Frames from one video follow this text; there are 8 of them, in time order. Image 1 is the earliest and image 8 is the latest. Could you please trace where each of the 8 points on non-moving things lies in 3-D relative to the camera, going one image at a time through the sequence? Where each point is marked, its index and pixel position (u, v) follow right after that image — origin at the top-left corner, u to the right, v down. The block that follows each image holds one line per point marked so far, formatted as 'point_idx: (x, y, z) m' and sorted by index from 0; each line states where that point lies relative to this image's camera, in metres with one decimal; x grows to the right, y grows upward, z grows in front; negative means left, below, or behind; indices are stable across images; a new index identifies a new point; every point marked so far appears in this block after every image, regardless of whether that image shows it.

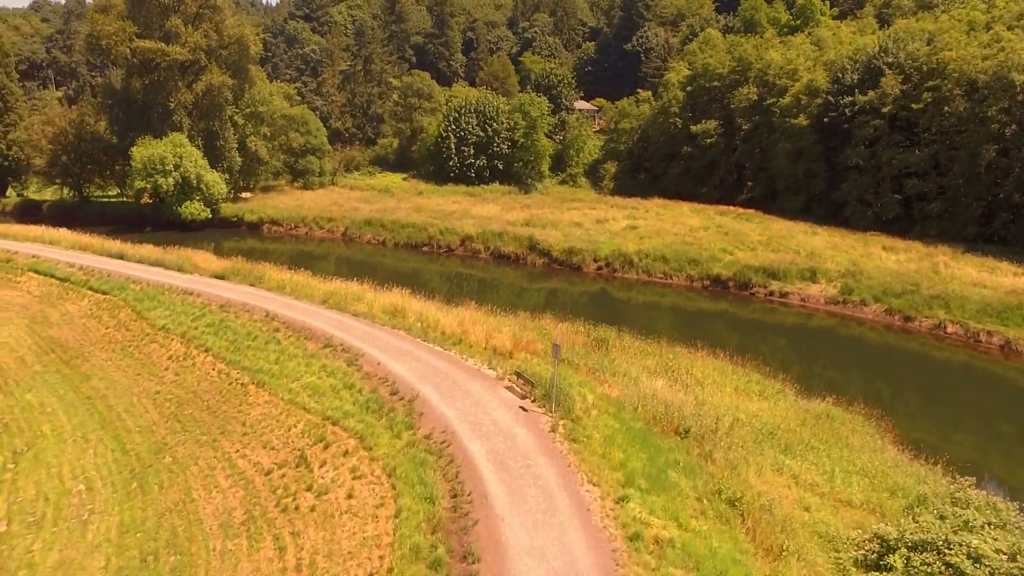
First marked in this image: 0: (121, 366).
0: (-8.7, -1.7, +17.6) m
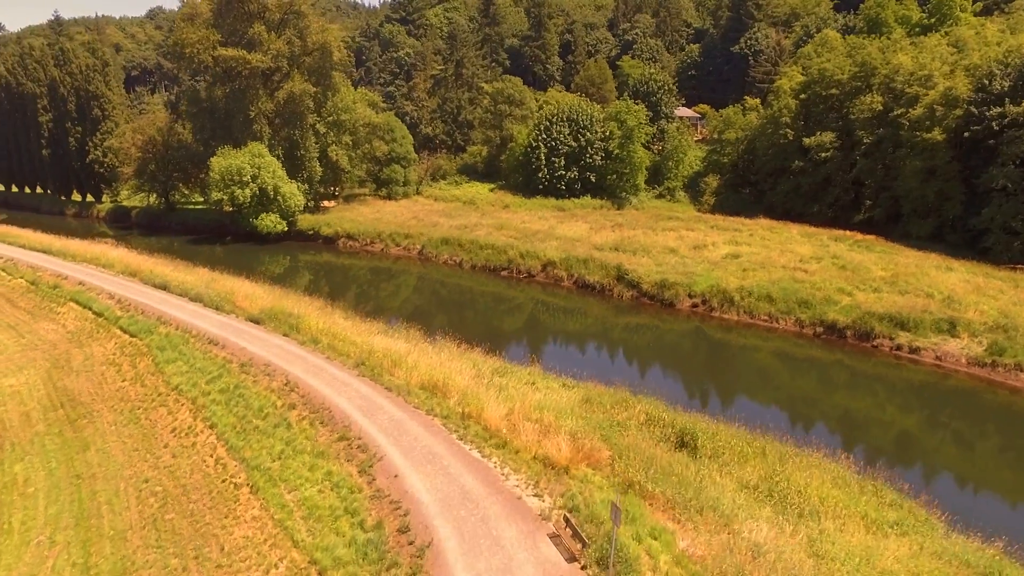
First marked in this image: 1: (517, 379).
0: (-7.5, -2.8, +15.2) m
1: (+0.1, -2.0, +17.1) m
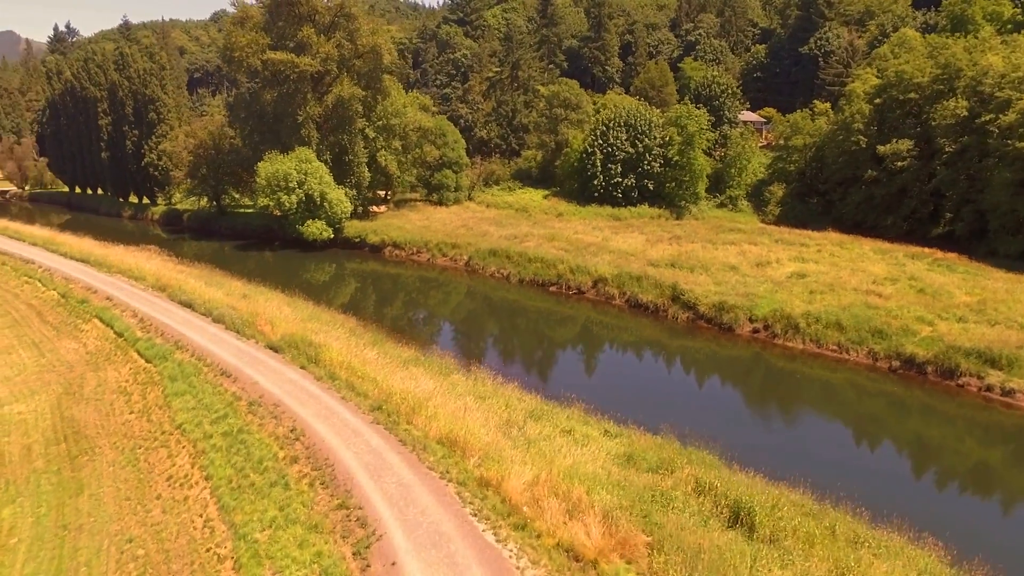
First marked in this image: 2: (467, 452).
0: (-7.0, -3.4, +14.0) m
1: (+0.8, -2.7, +15.3) m
2: (-0.7, -2.6, +12.5) m
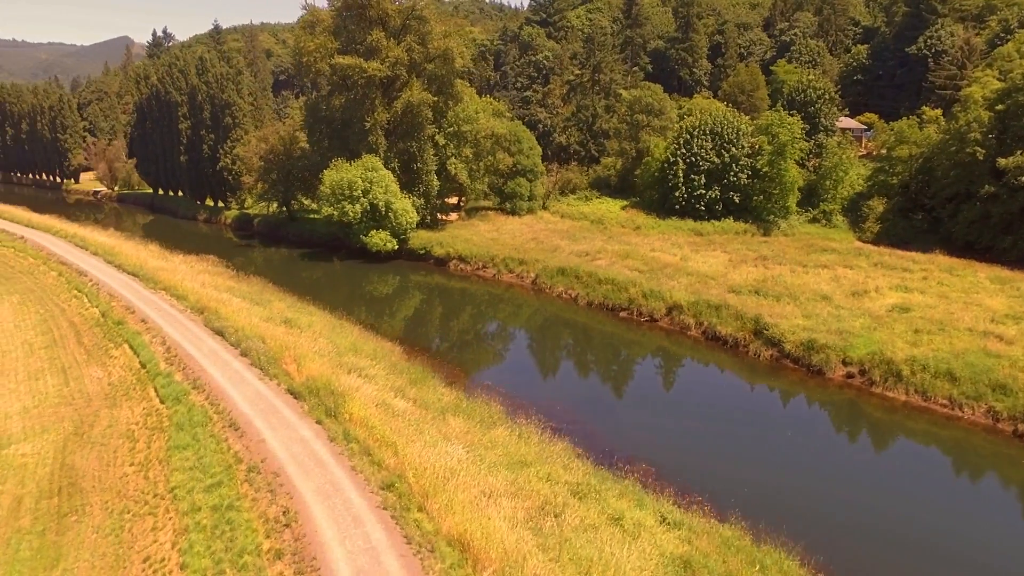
0: (-6.5, -4.1, +12.4) m
1: (+1.4, -3.6, +12.9) m
2: (-0.4, -3.5, +10.2) m
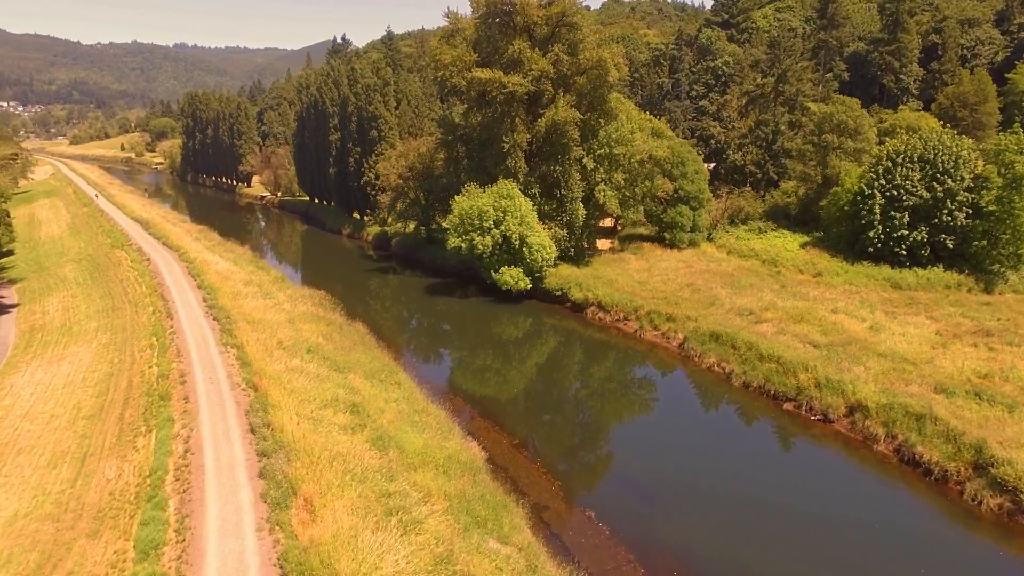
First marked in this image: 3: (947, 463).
0: (-6.3, -6.0, +8.3) m
1: (+1.5, -5.9, +7.2) m
2: (-0.8, -5.6, +4.9) m
3: (+10.7, -4.2, +19.6) m
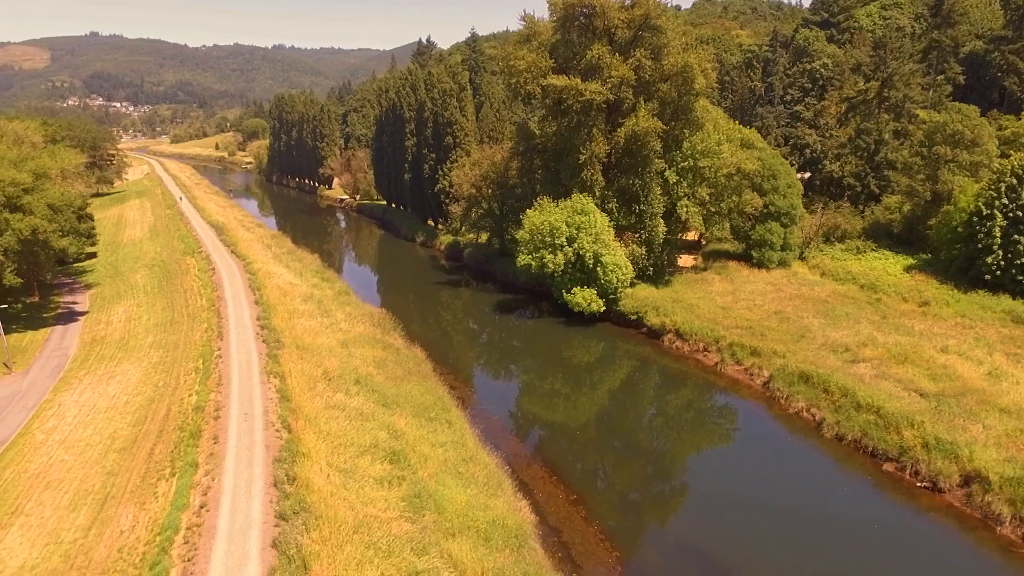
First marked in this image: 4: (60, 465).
0: (-6.3, -6.7, +6.9) m
1: (+1.3, -6.8, +4.9) m
2: (-1.1, -6.5, +2.9) m
3: (+11.8, -5.4, +16.4) m
4: (-10.7, -4.2, +18.9) m
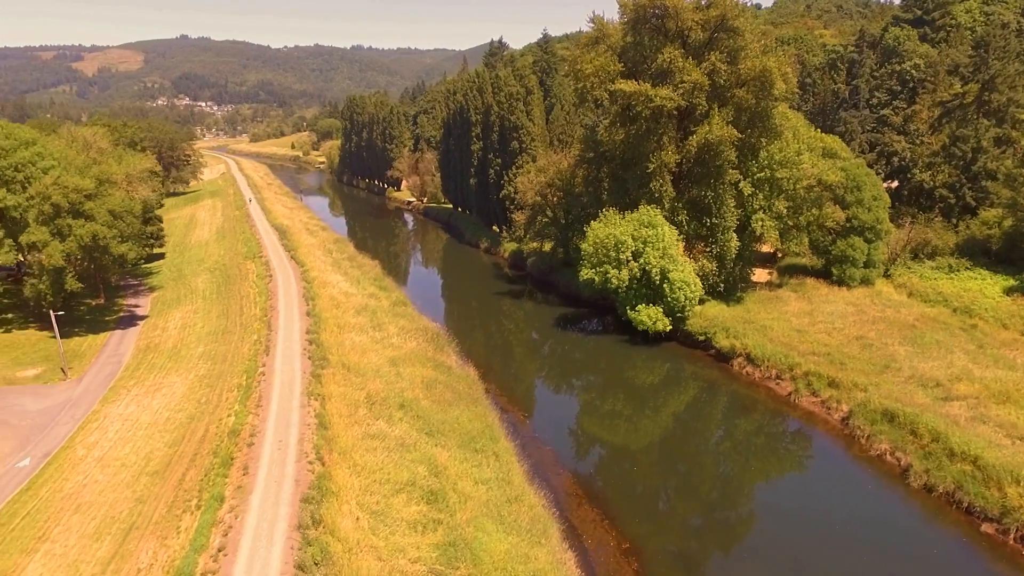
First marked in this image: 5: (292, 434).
0: (-6.3, -7.2, +6.0) m
1: (+1.1, -7.5, +3.3) m
2: (-1.6, -7.1, +1.6) m
3: (+12.6, -6.3, +13.8) m
4: (-9.7, -4.6, +18.4) m
5: (-5.1, -3.4, +18.6) m
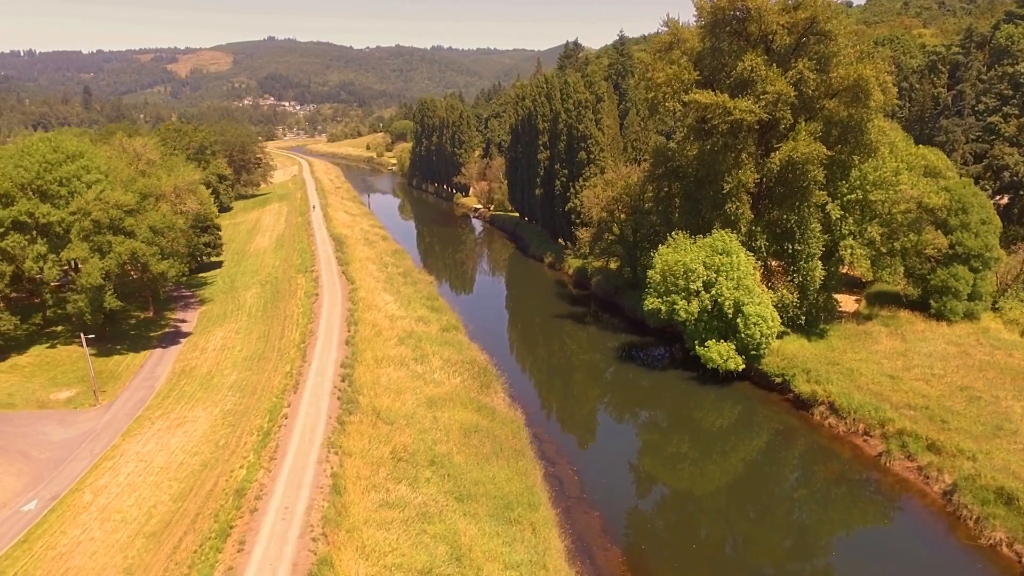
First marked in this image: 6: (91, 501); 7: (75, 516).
0: (-6.8, -8.1, +4.1) m
1: (+0.3, -8.5, +0.8) m
2: (-2.5, -8.1, -0.8) m
3: (+12.8, -7.7, +10.1) m
4: (-8.9, -5.4, +16.7) m
5: (-4.3, -4.3, +16.5) m
6: (-10.0, -5.1, +18.8) m
7: (-9.9, -5.2, +18.1) m
